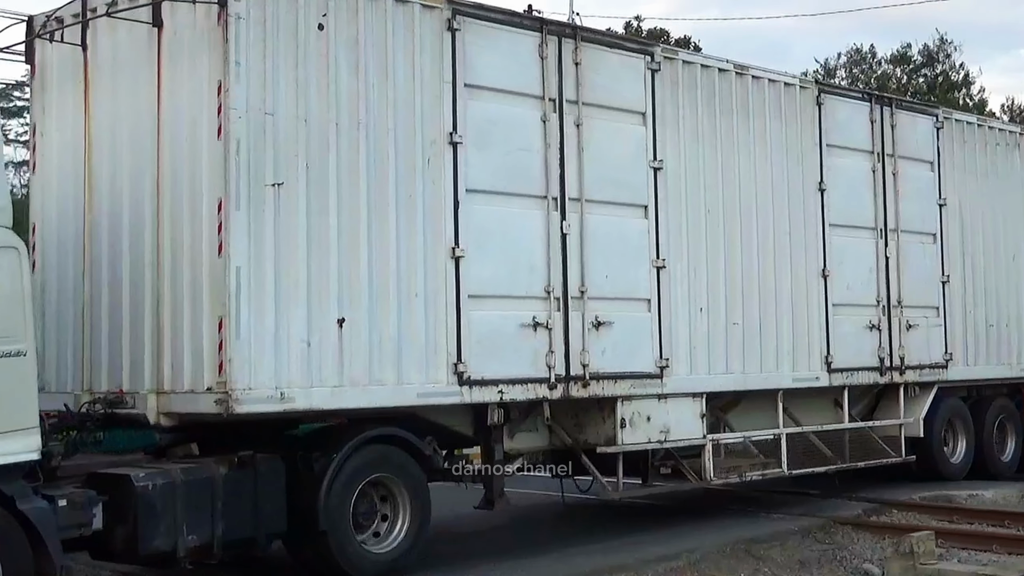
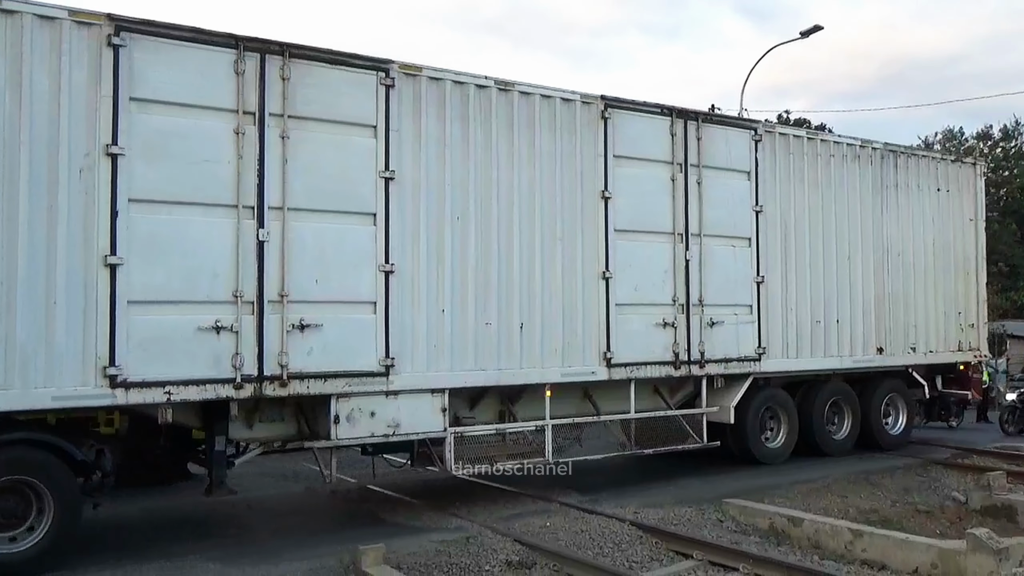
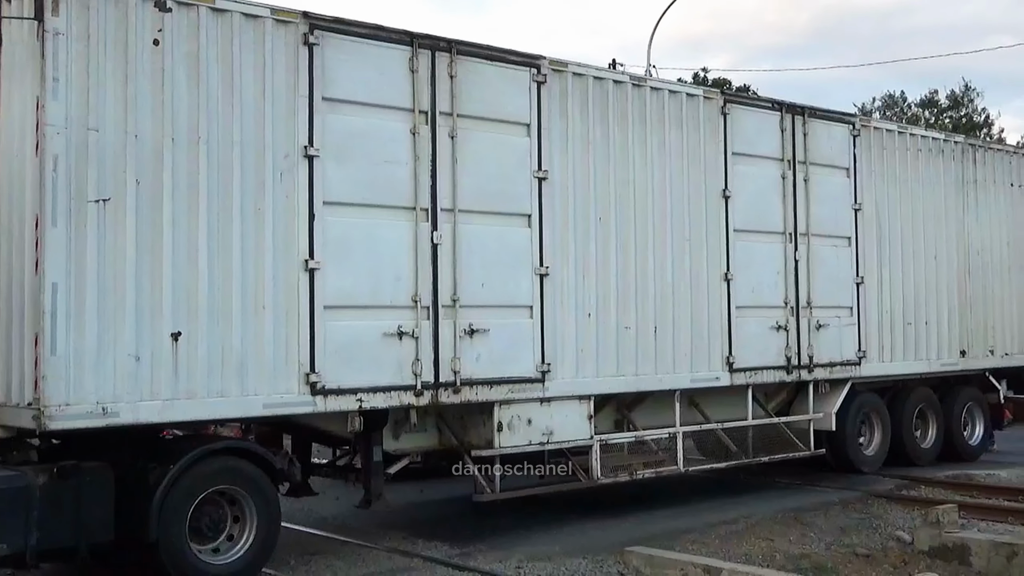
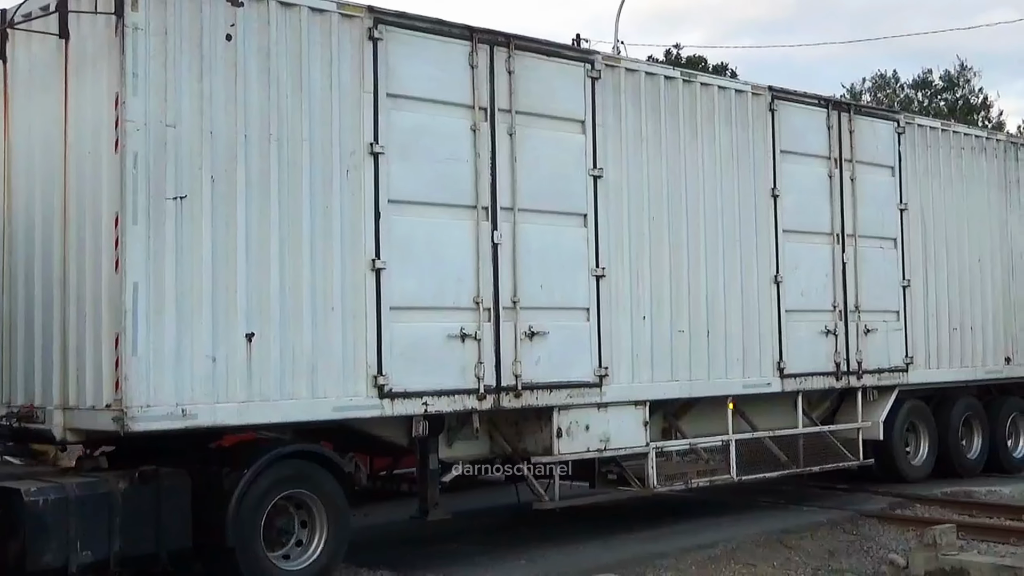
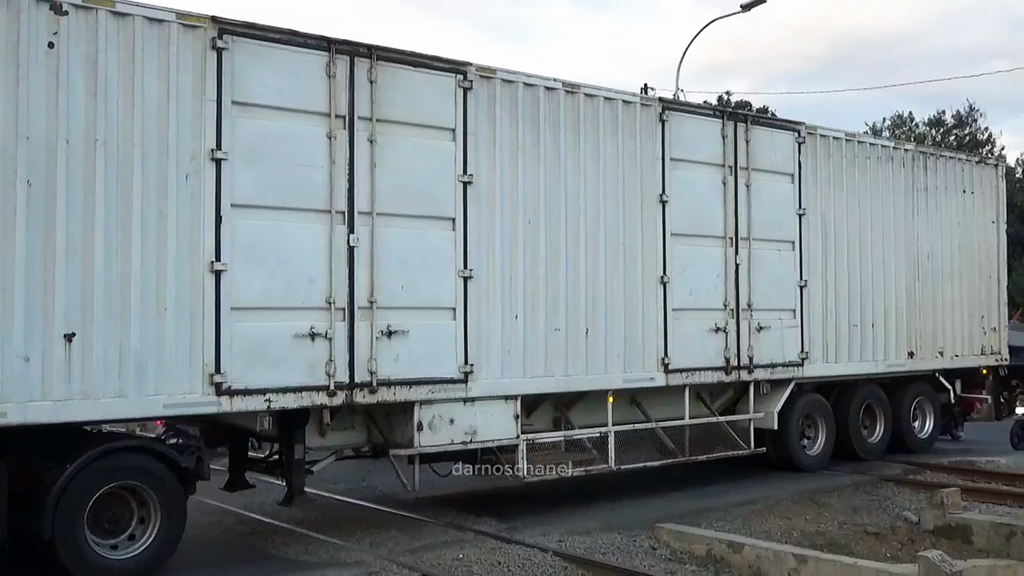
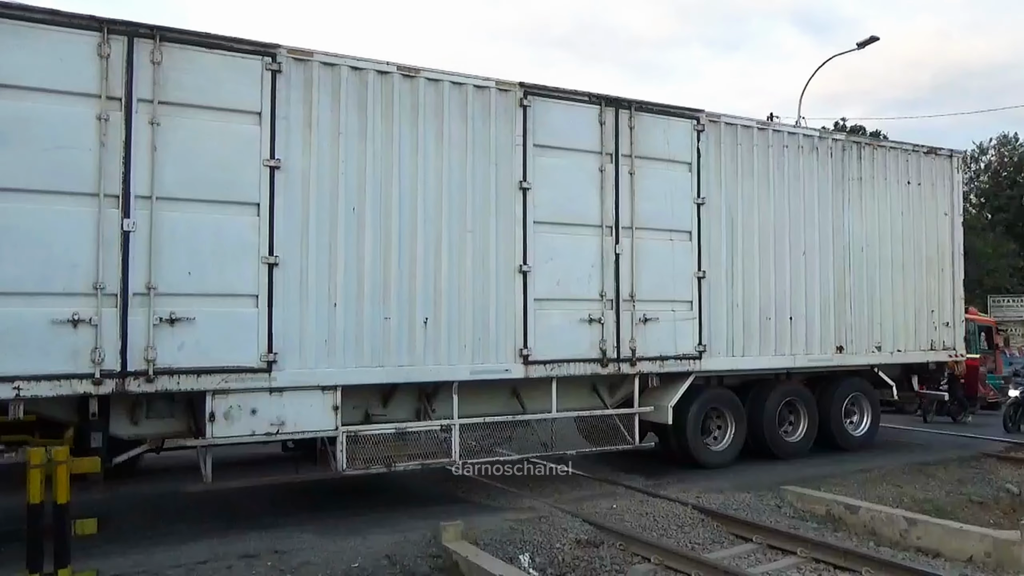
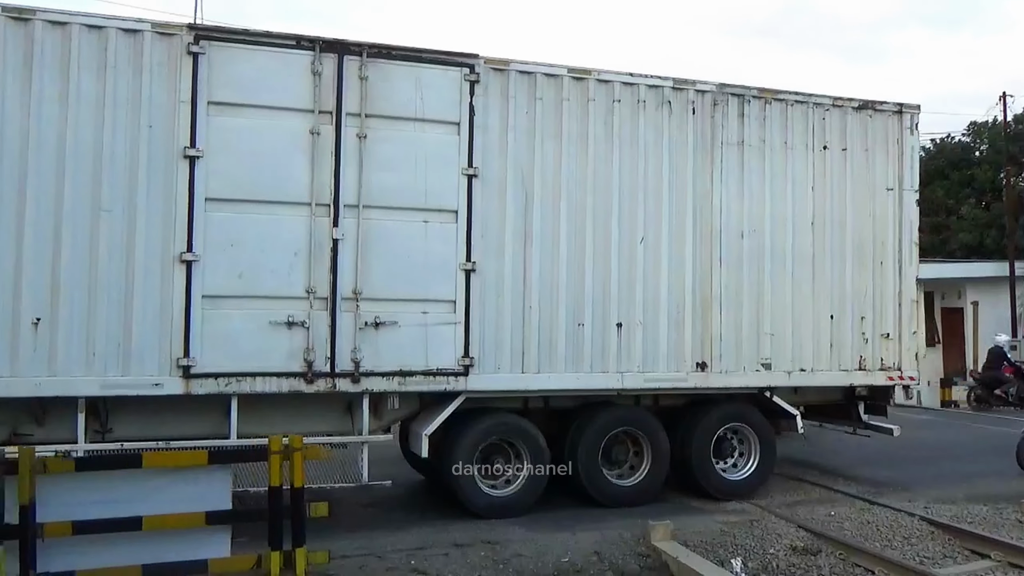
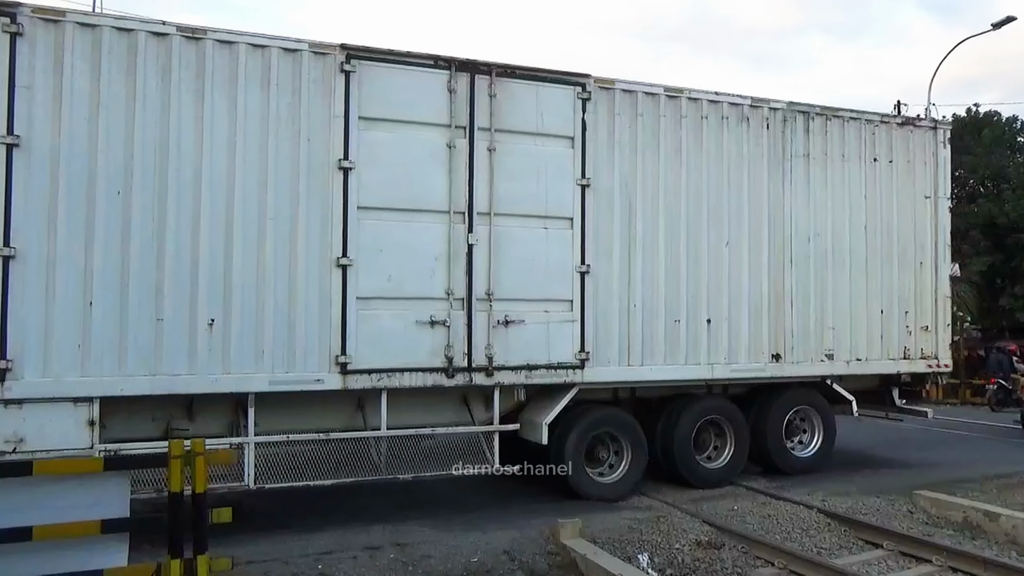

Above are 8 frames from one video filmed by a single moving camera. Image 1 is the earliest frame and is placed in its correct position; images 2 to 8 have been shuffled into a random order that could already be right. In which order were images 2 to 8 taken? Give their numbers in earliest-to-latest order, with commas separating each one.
4, 3, 5, 2, 6, 8, 7
